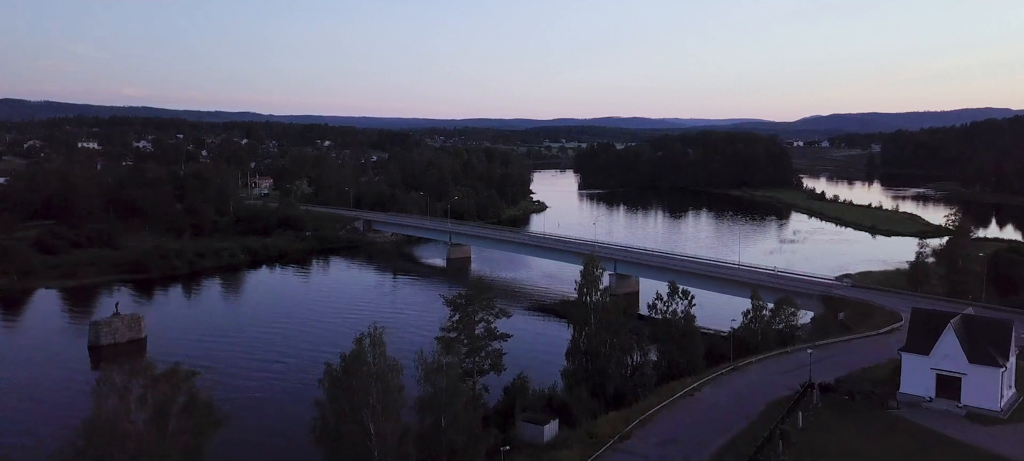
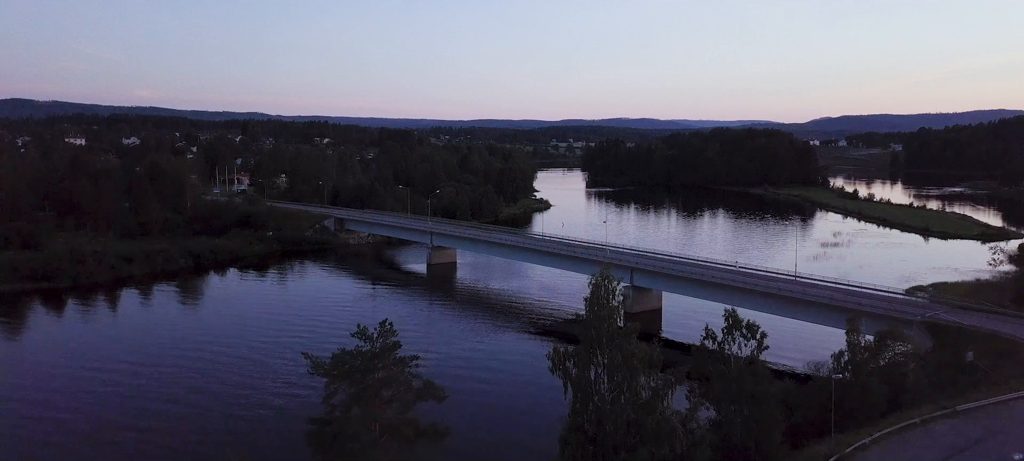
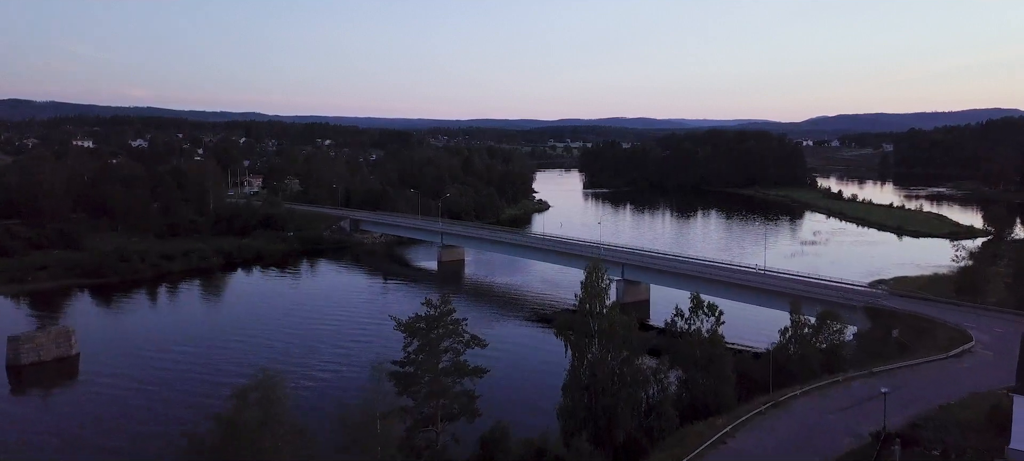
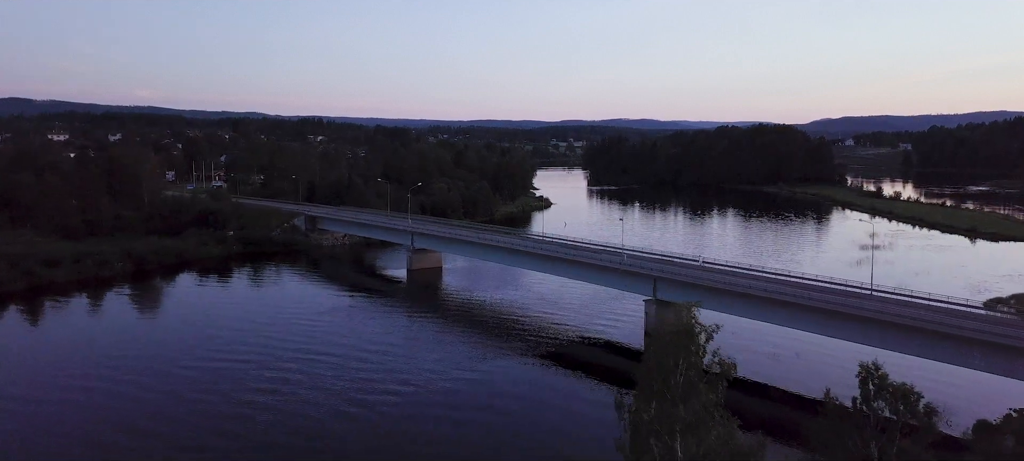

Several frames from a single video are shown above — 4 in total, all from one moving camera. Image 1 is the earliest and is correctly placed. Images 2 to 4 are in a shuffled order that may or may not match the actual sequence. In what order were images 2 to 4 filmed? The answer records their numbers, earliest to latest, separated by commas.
3, 2, 4
